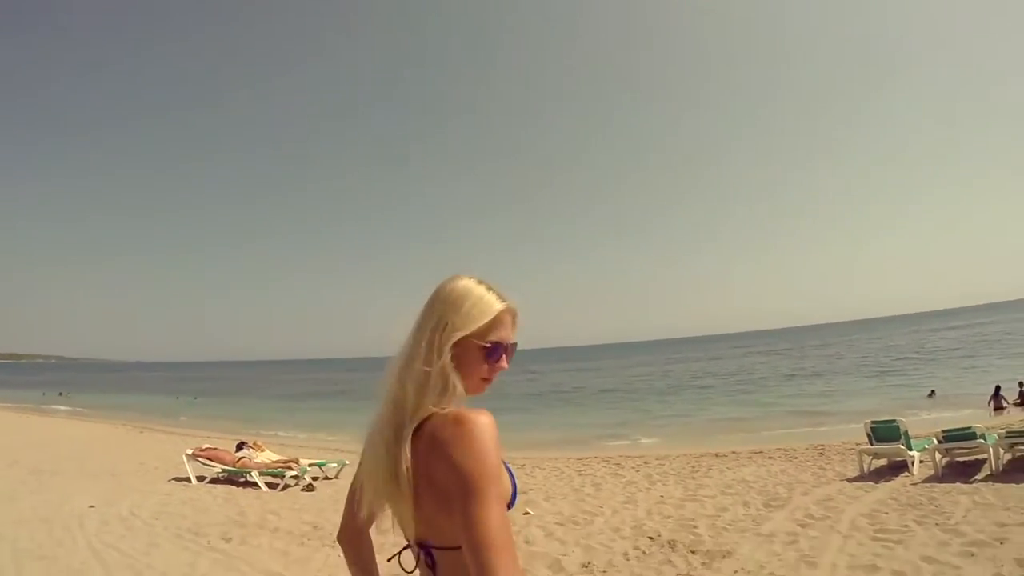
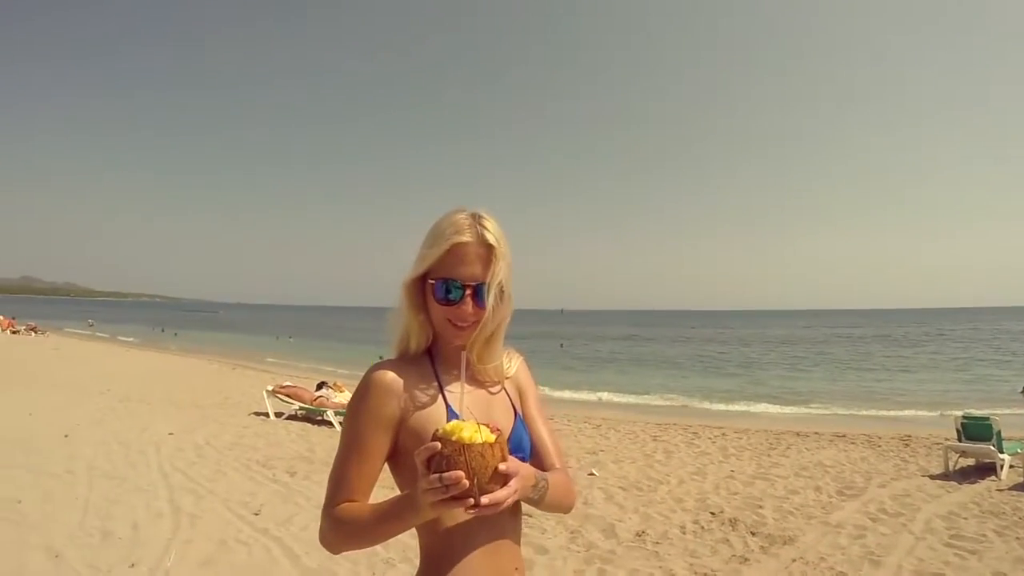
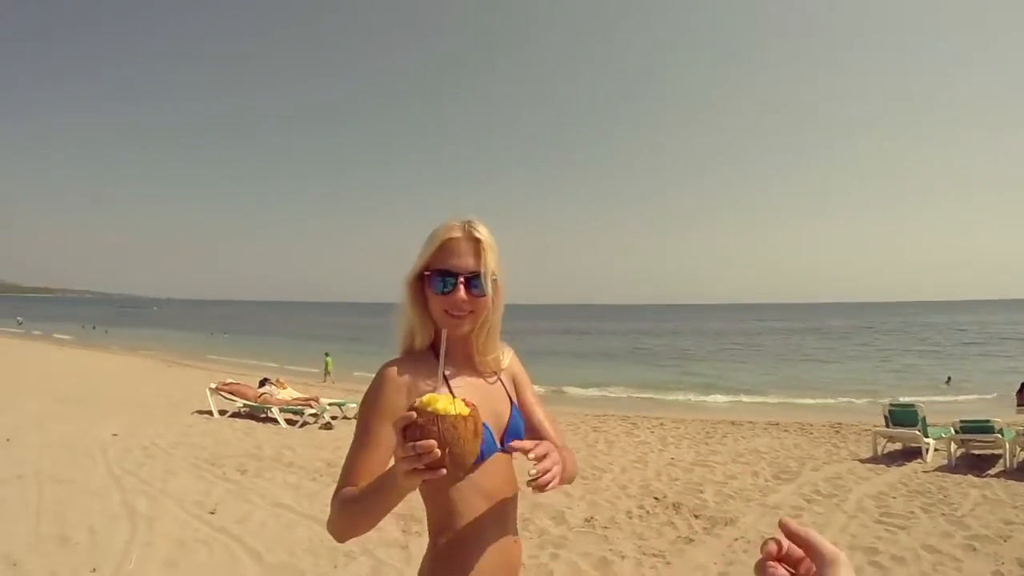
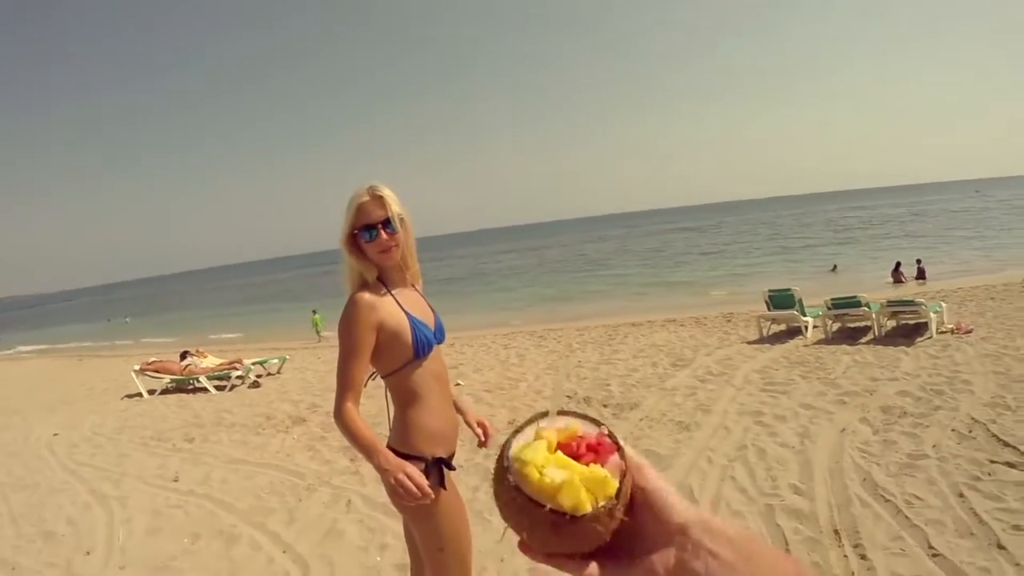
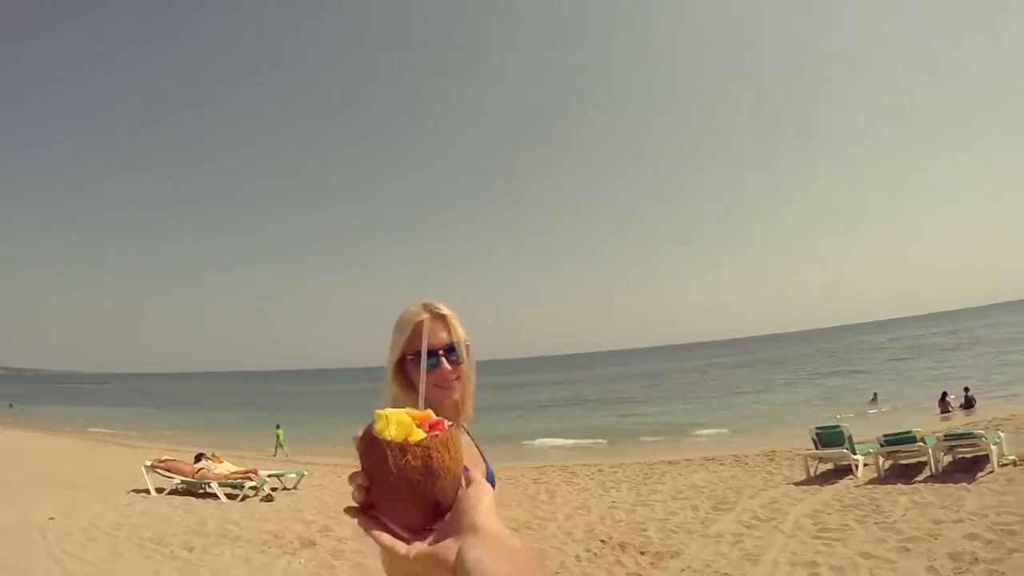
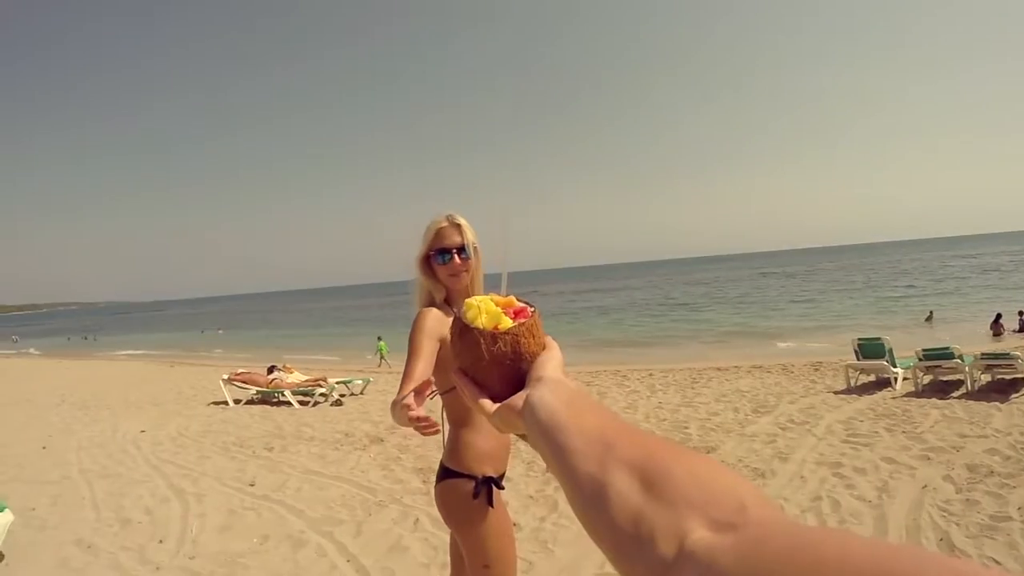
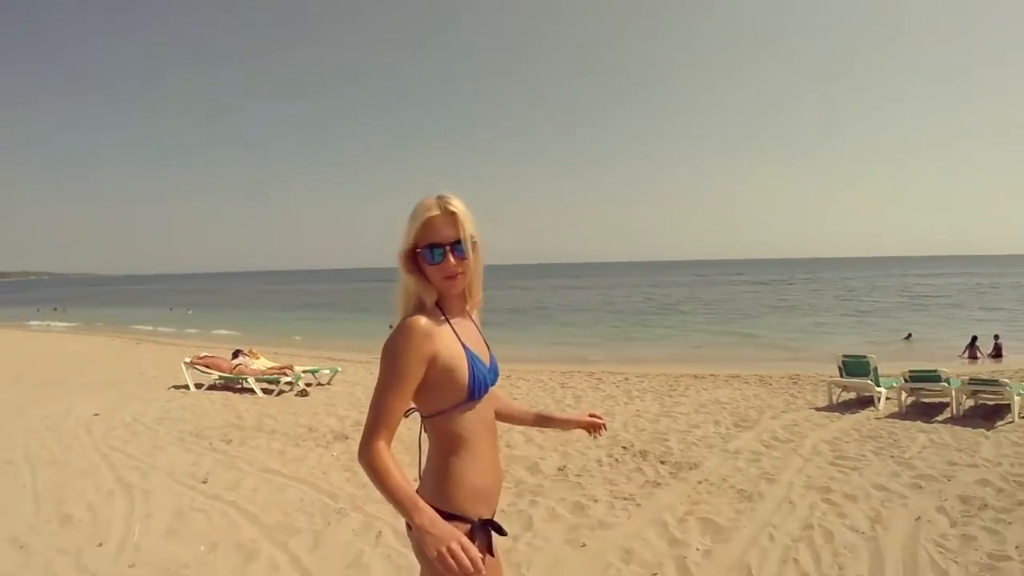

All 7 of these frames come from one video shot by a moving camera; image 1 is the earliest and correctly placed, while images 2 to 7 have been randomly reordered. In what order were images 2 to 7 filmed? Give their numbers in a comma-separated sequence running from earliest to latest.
7, 4, 6, 5, 3, 2
